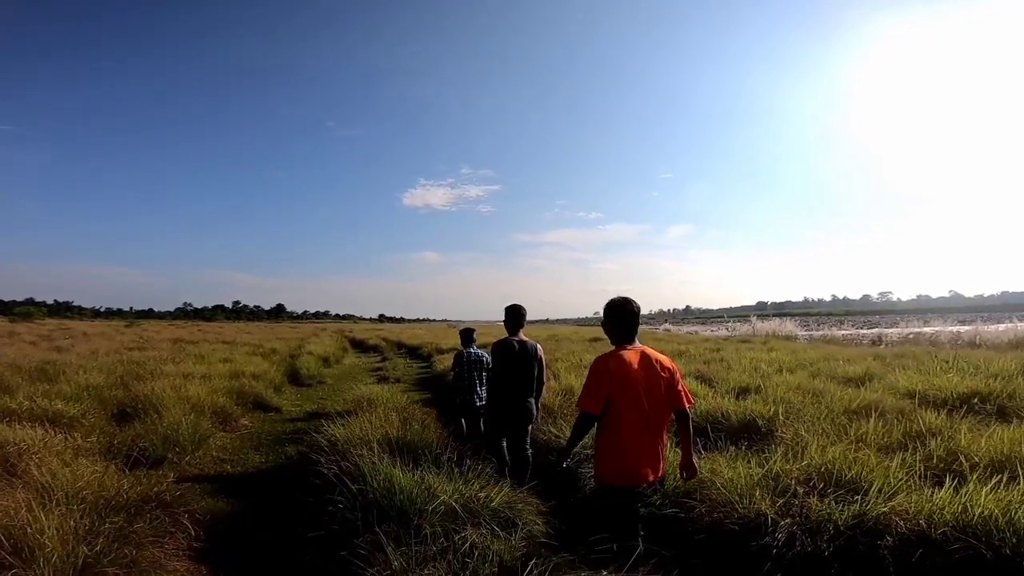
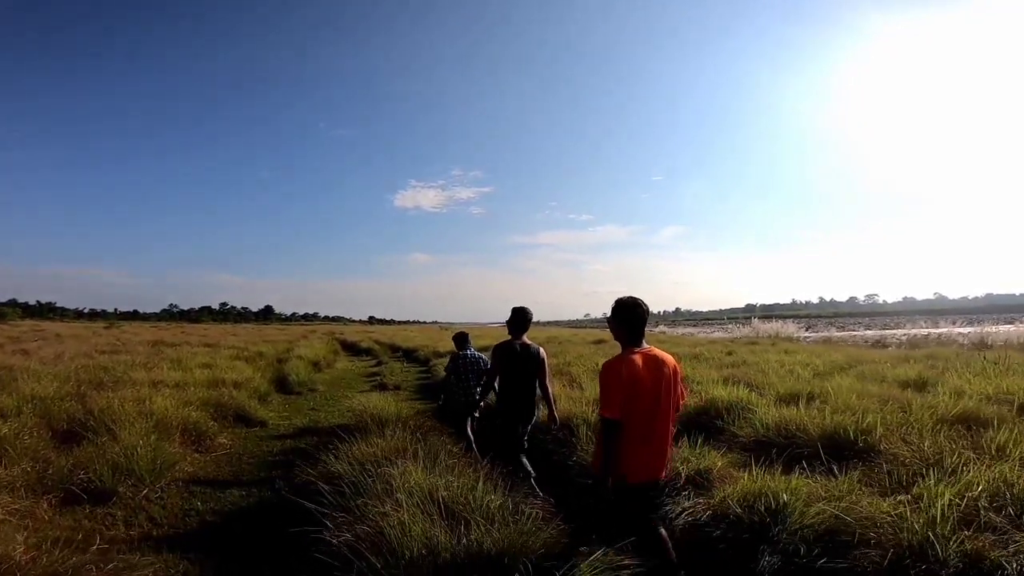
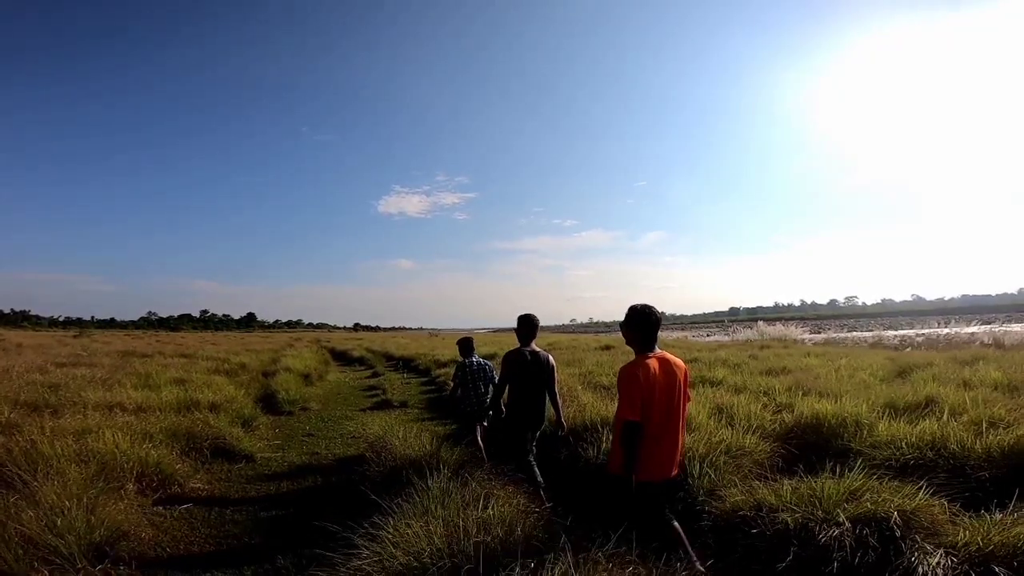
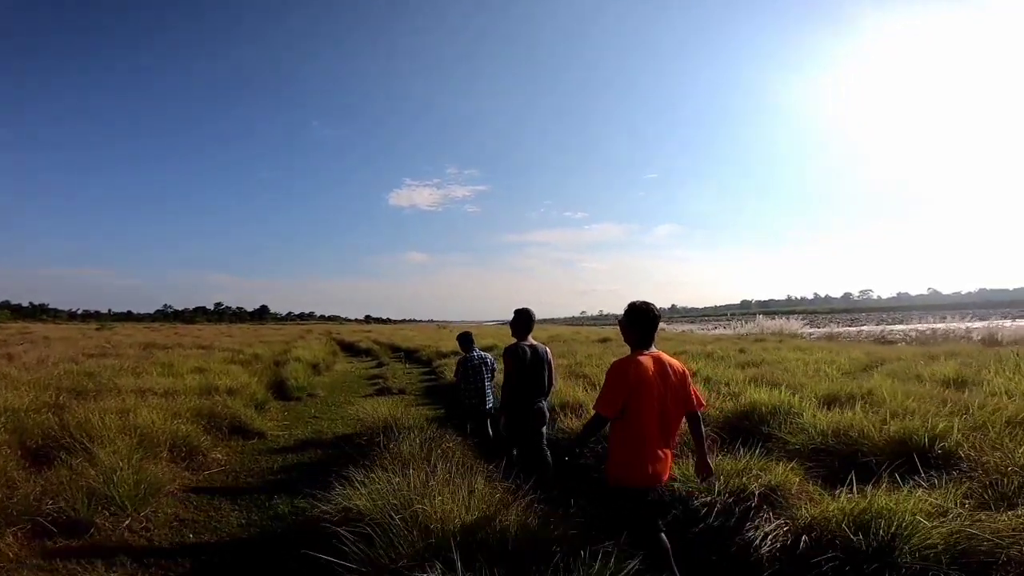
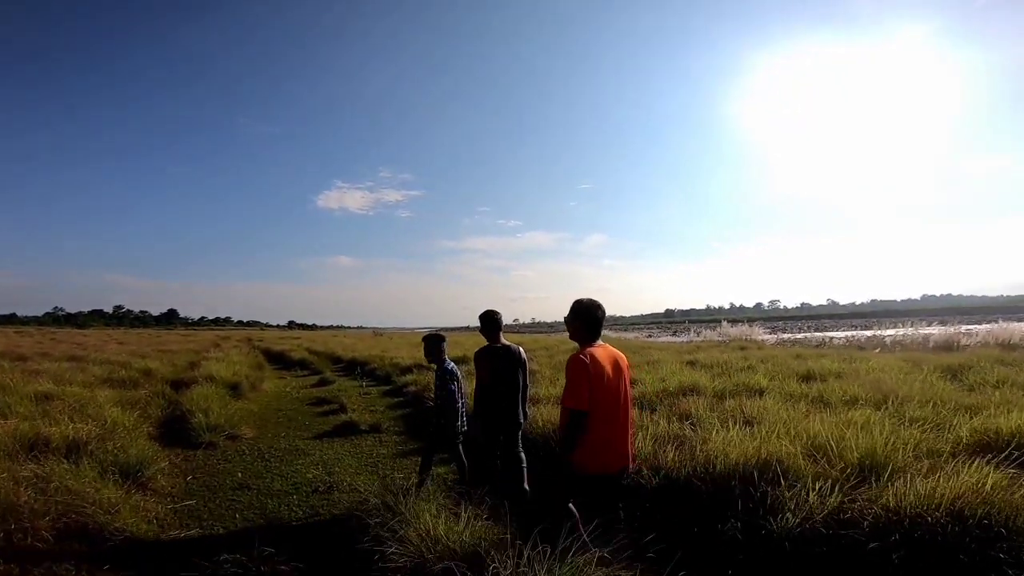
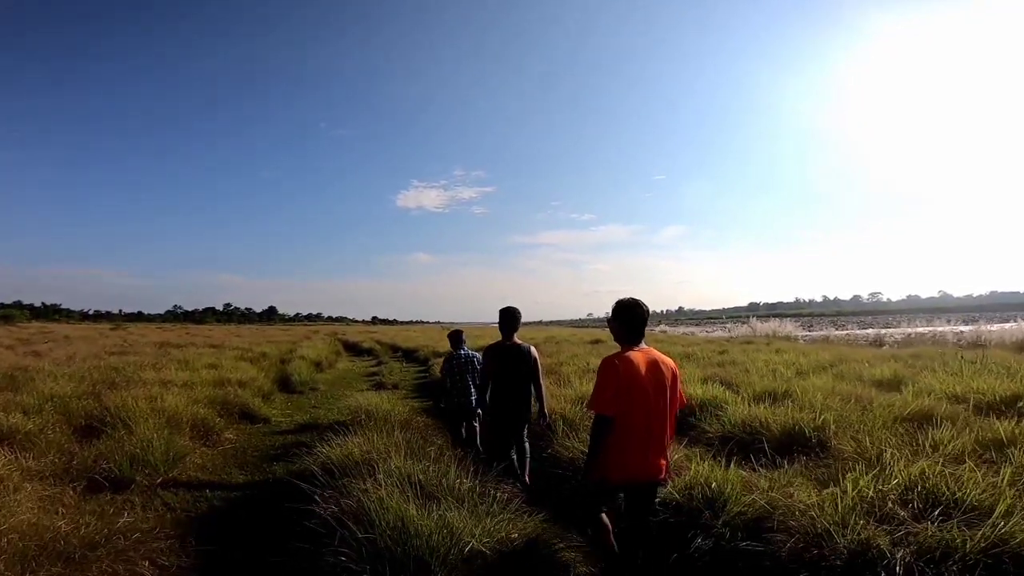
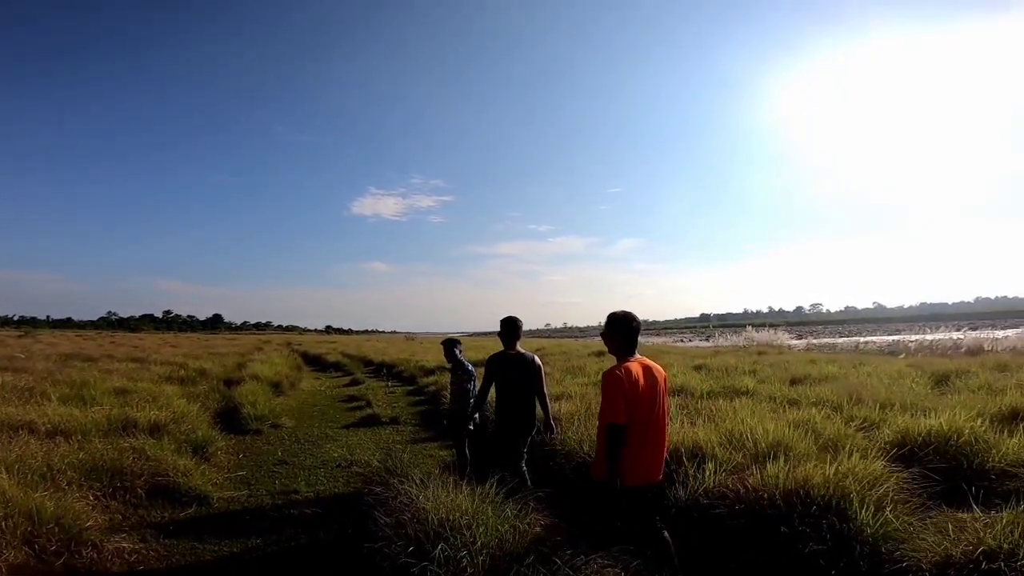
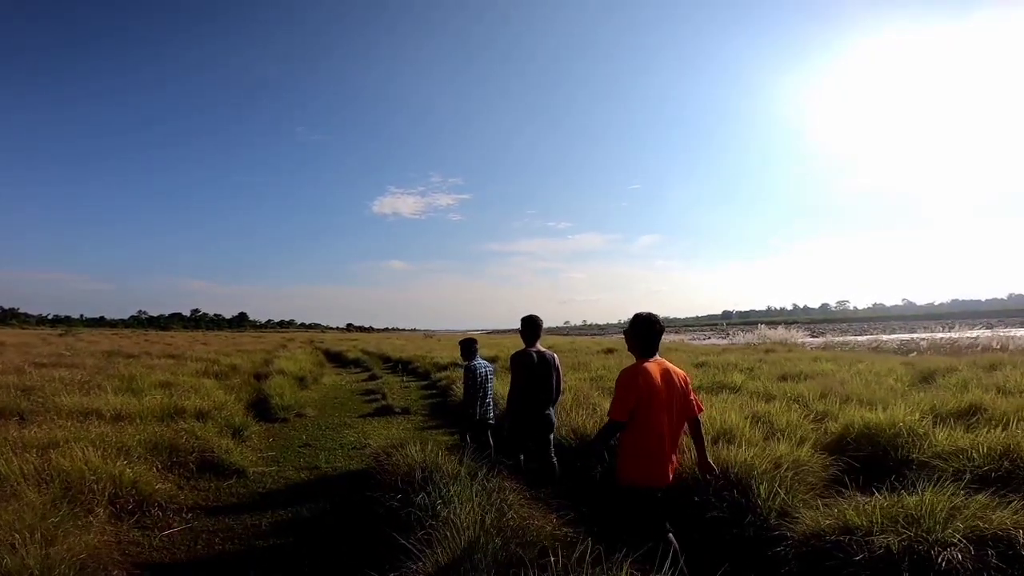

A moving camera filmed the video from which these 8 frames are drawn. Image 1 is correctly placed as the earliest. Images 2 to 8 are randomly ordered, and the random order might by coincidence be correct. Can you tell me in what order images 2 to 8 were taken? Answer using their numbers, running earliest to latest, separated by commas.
6, 2, 4, 3, 8, 7, 5
